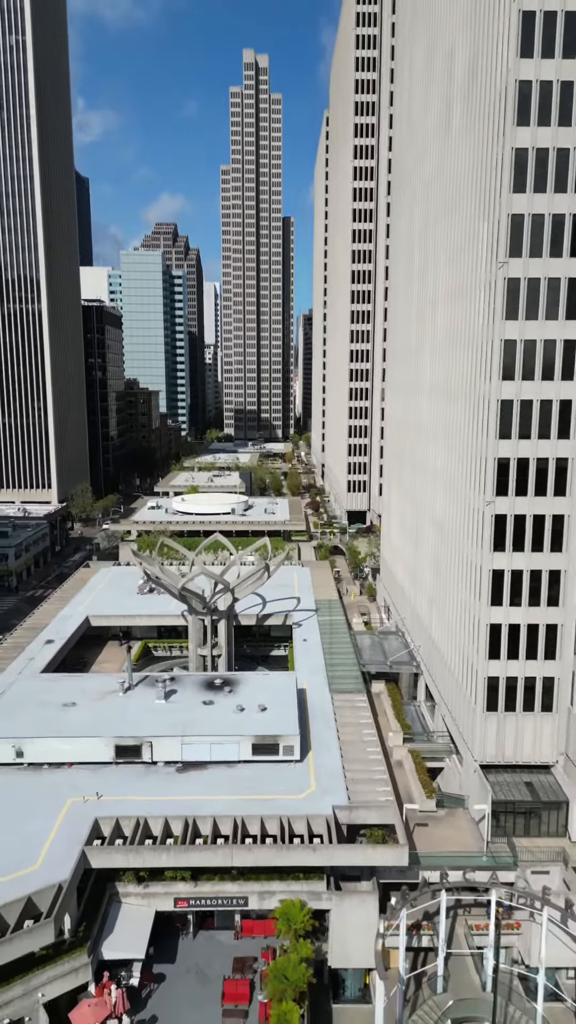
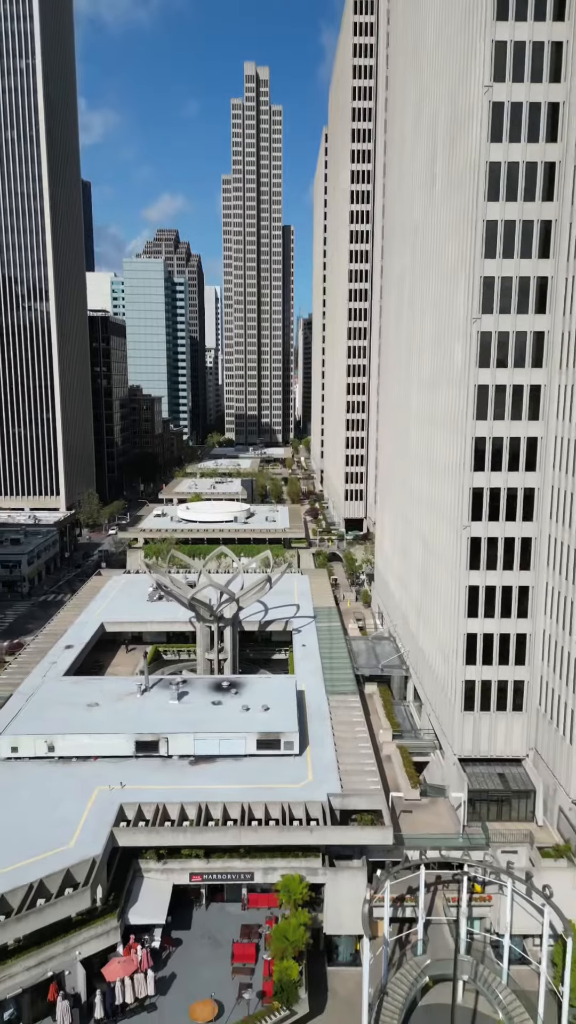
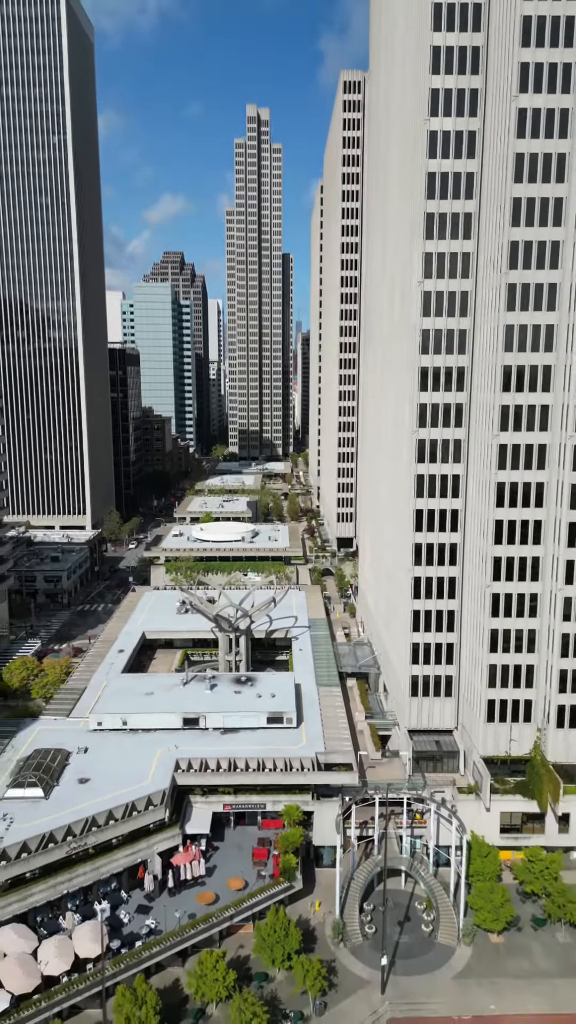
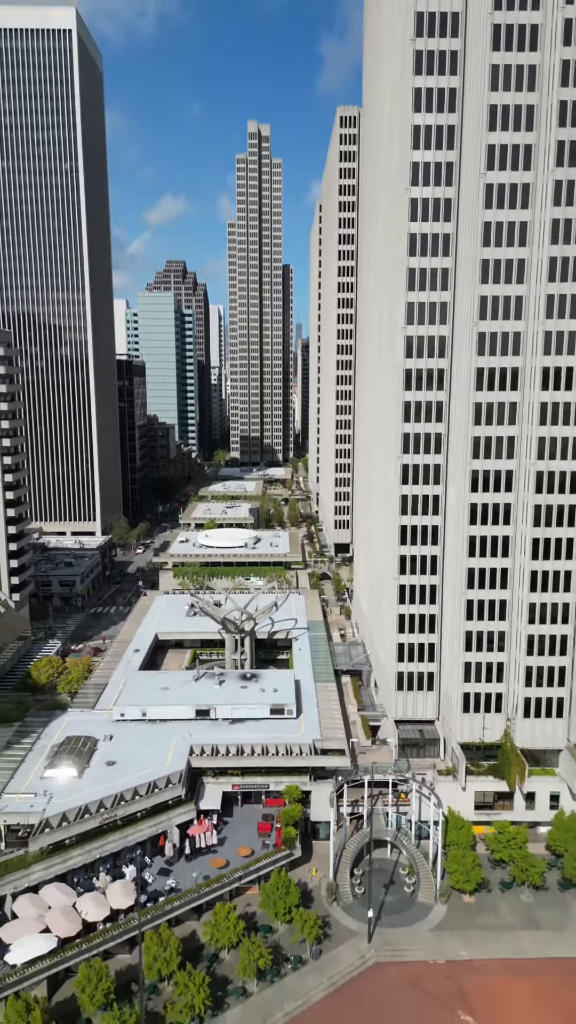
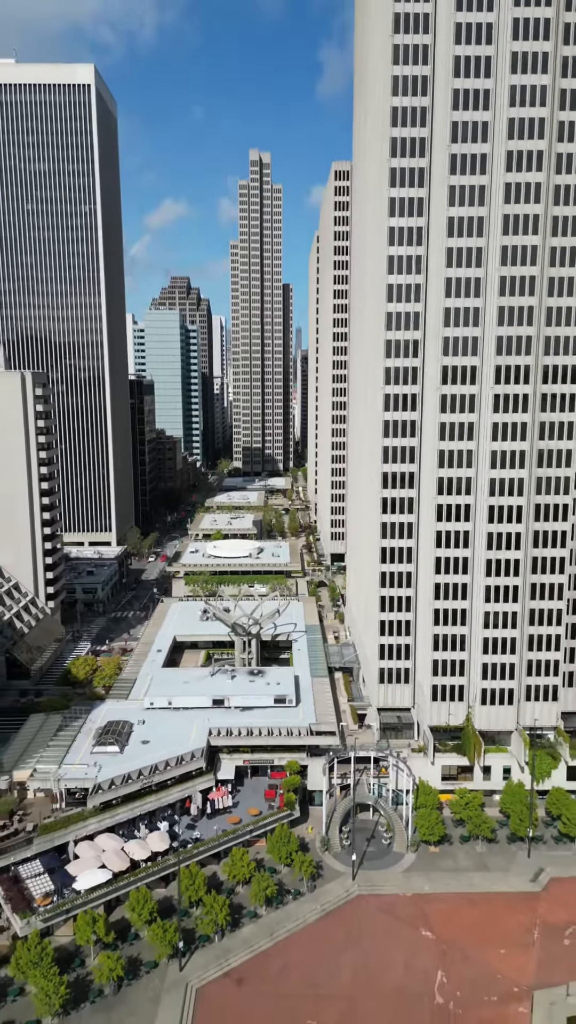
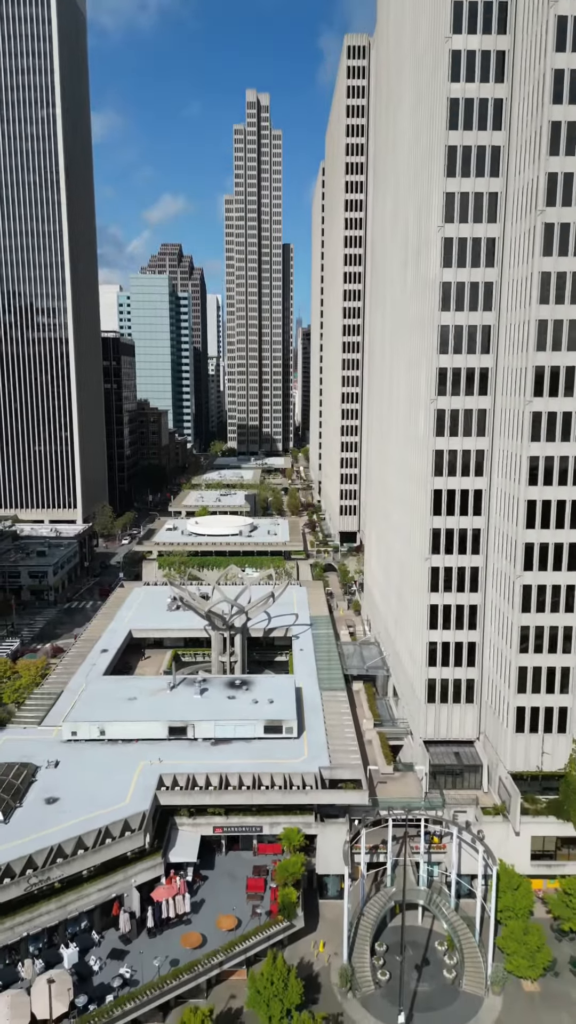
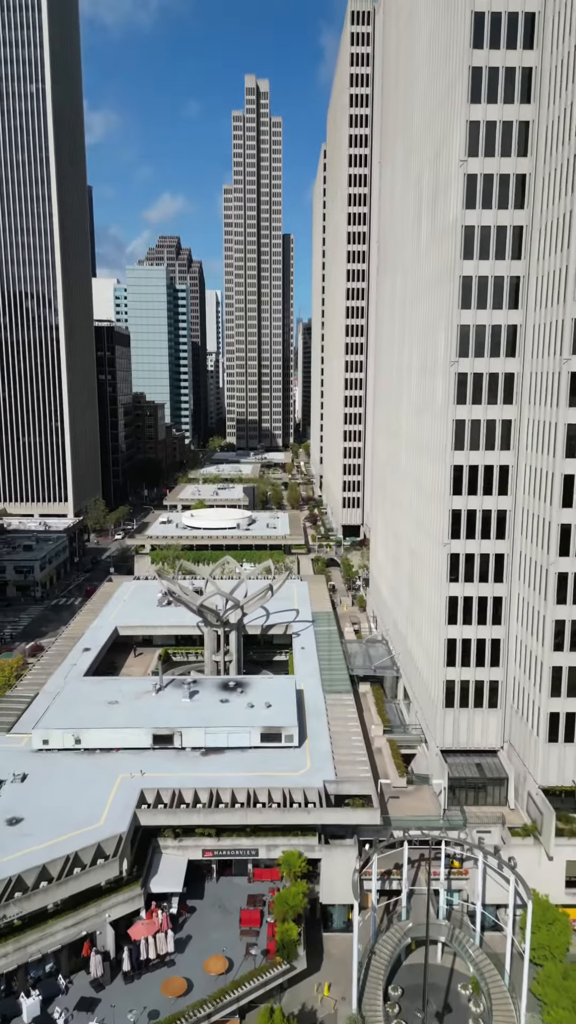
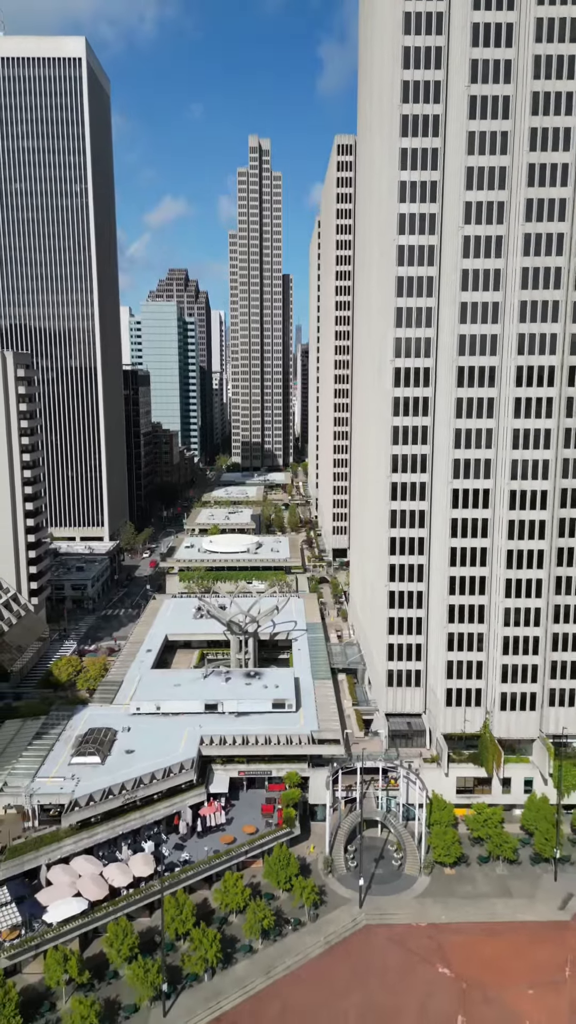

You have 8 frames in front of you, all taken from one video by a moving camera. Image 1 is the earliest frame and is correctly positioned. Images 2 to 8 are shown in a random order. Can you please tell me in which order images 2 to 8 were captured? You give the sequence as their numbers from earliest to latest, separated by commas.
2, 7, 6, 3, 4, 8, 5
